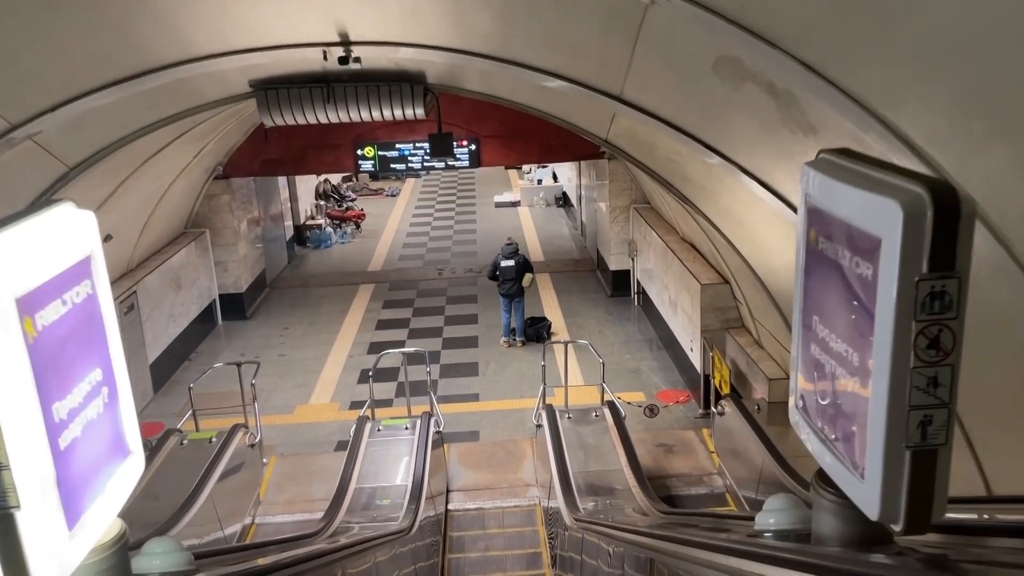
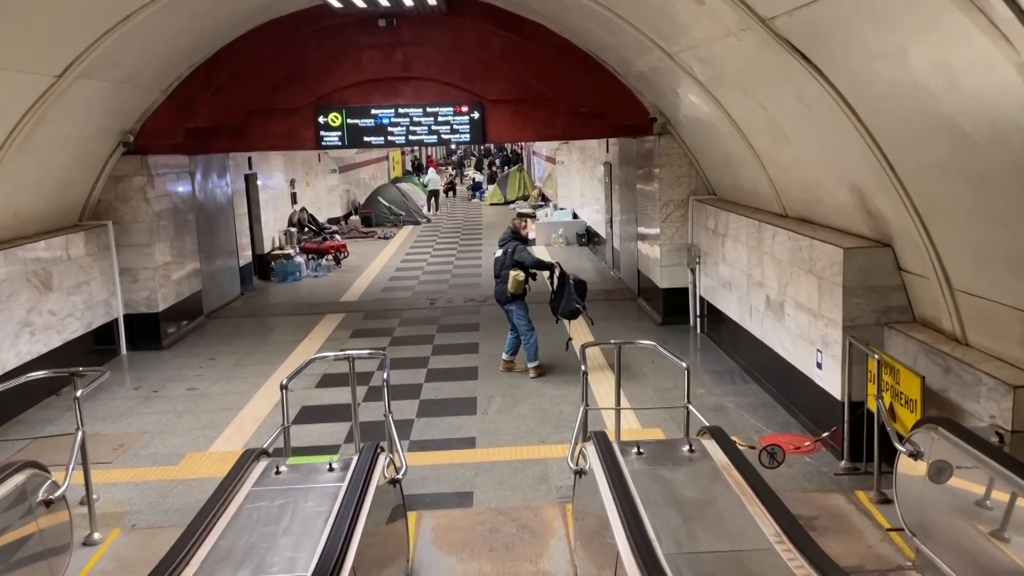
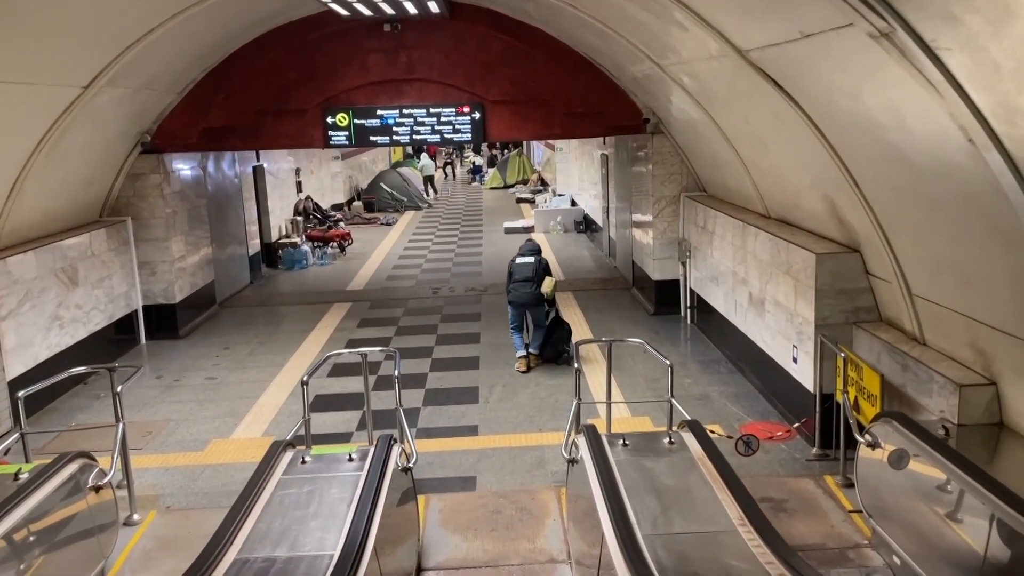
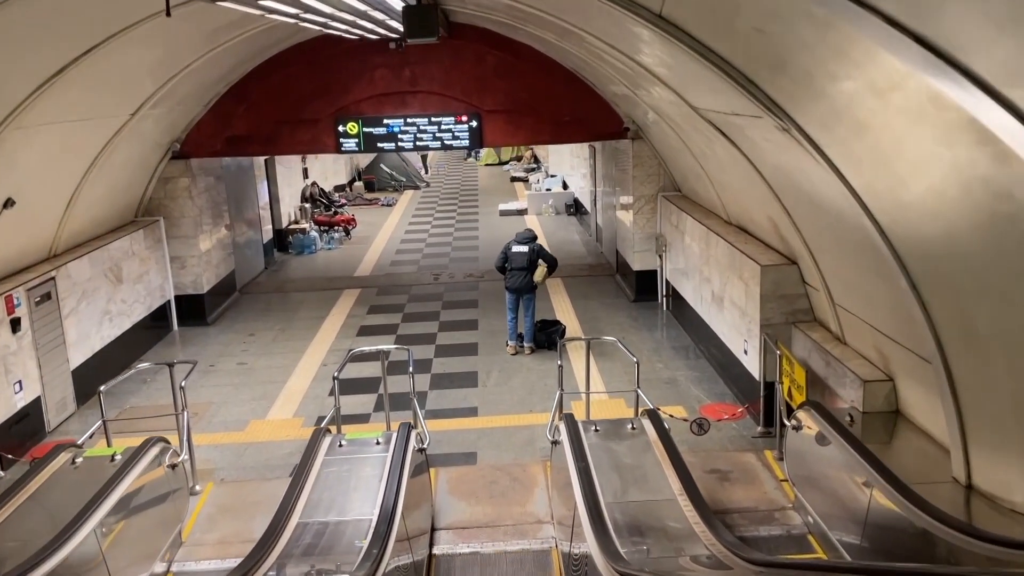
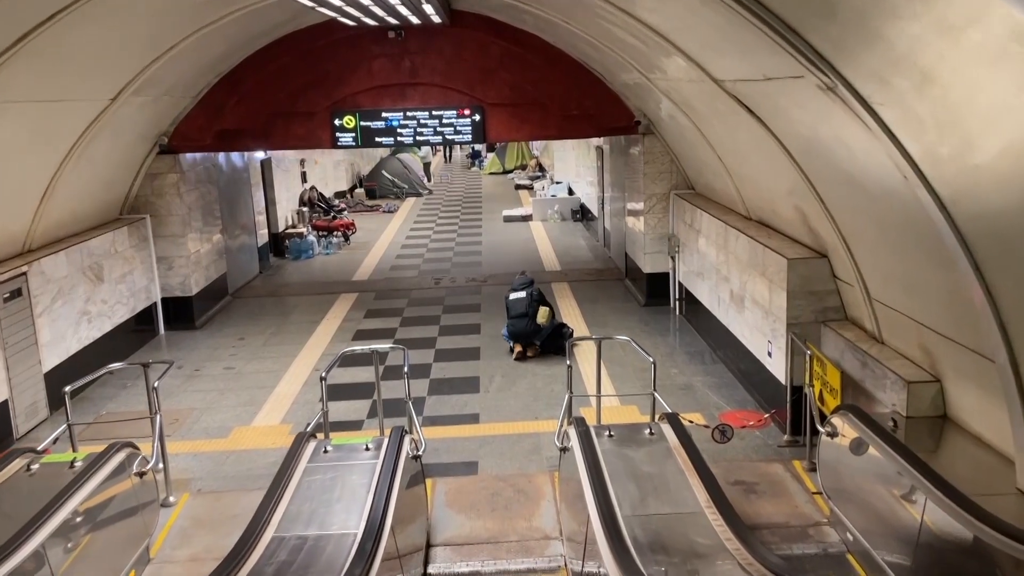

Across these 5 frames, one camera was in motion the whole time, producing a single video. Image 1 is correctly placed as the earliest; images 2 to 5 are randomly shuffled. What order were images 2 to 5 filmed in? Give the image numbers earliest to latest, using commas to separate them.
4, 5, 3, 2
